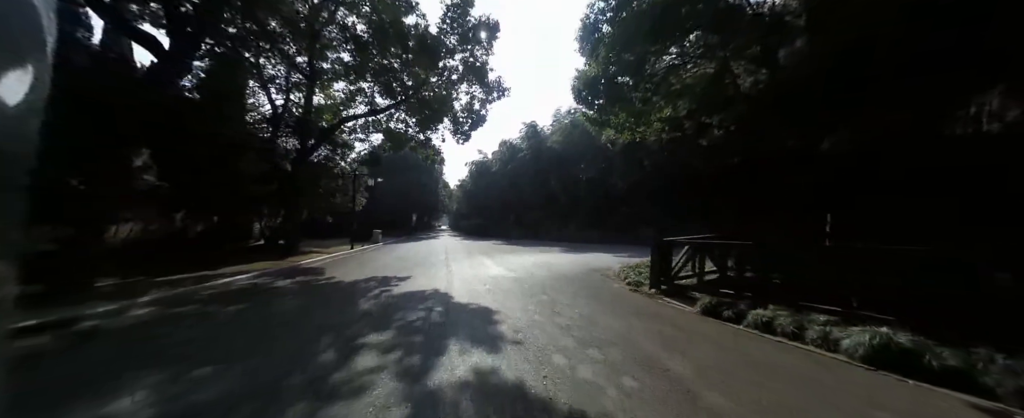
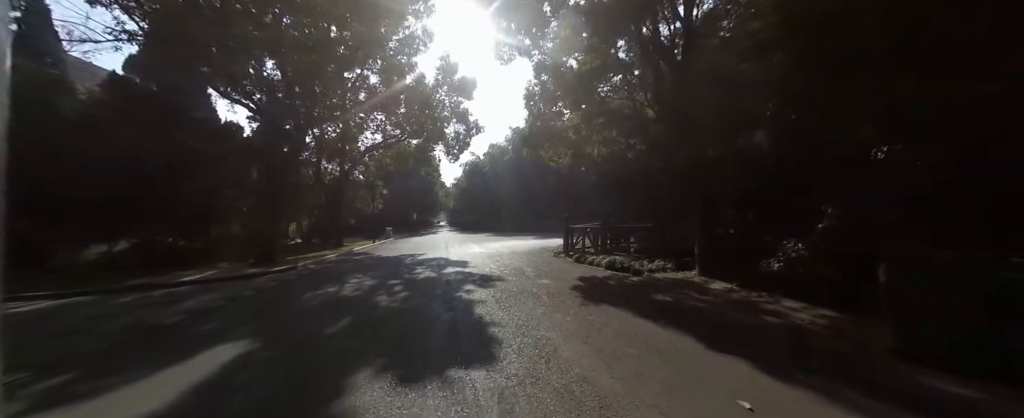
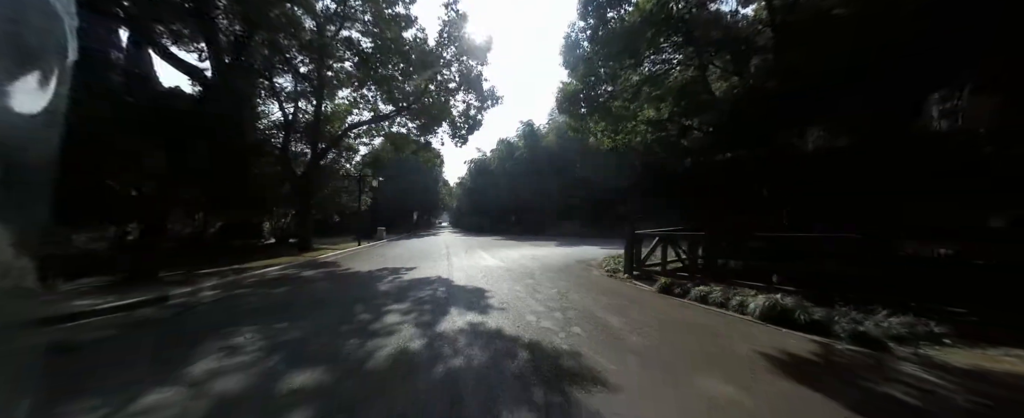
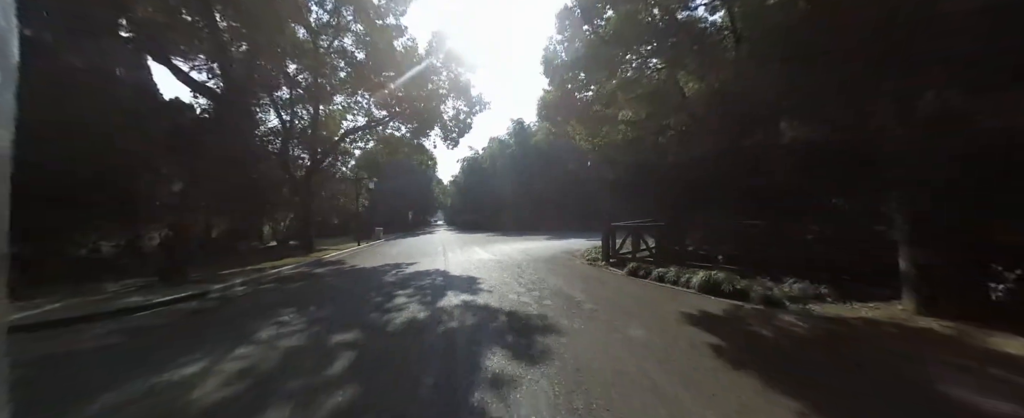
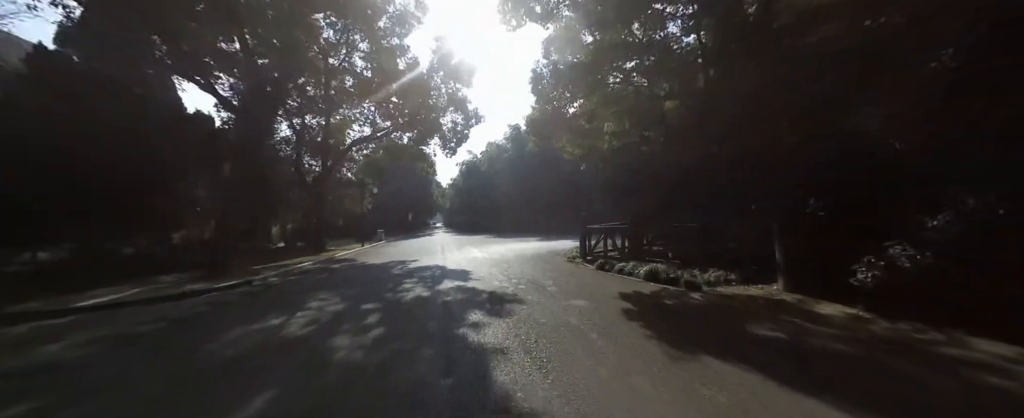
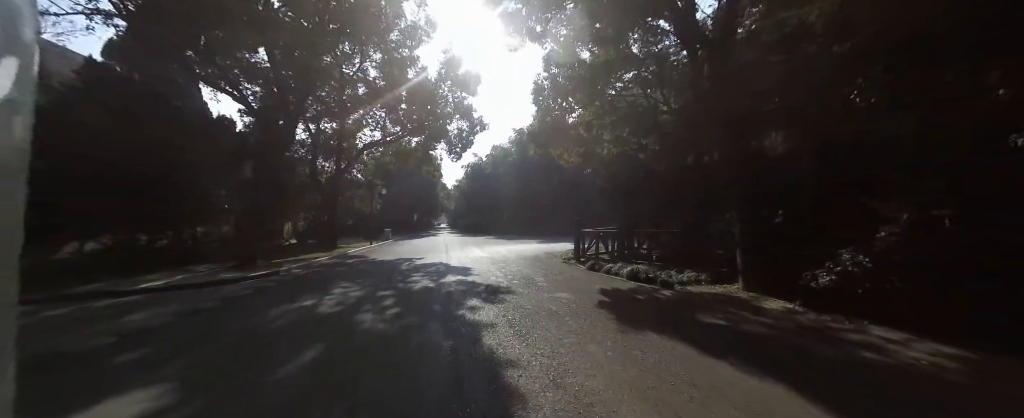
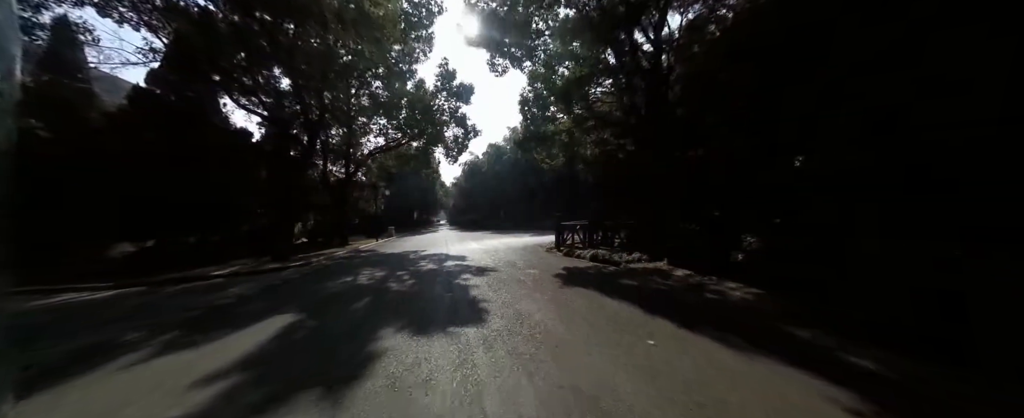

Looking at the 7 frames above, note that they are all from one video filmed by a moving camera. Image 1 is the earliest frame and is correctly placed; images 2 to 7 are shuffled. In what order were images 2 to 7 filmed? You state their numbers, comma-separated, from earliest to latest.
3, 4, 5, 6, 2, 7
